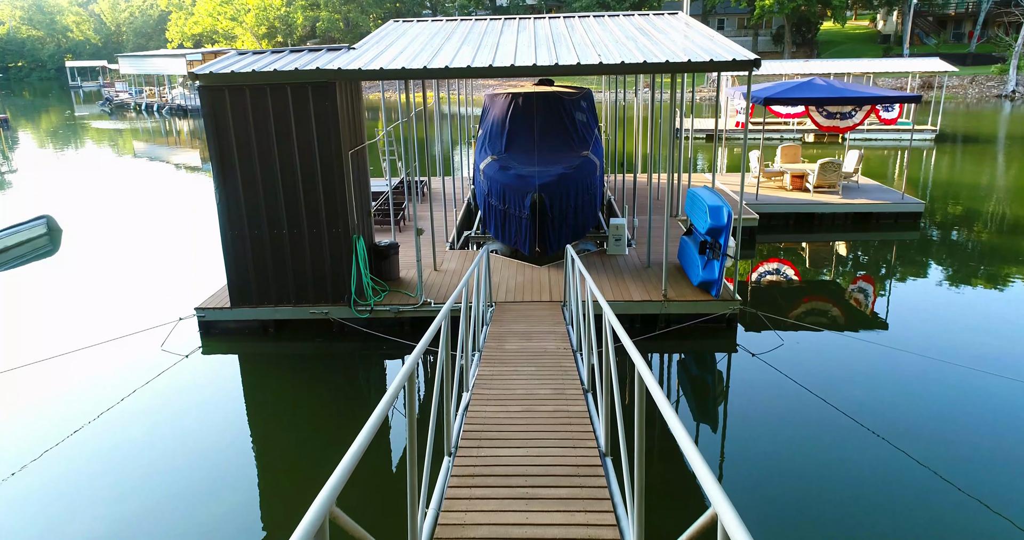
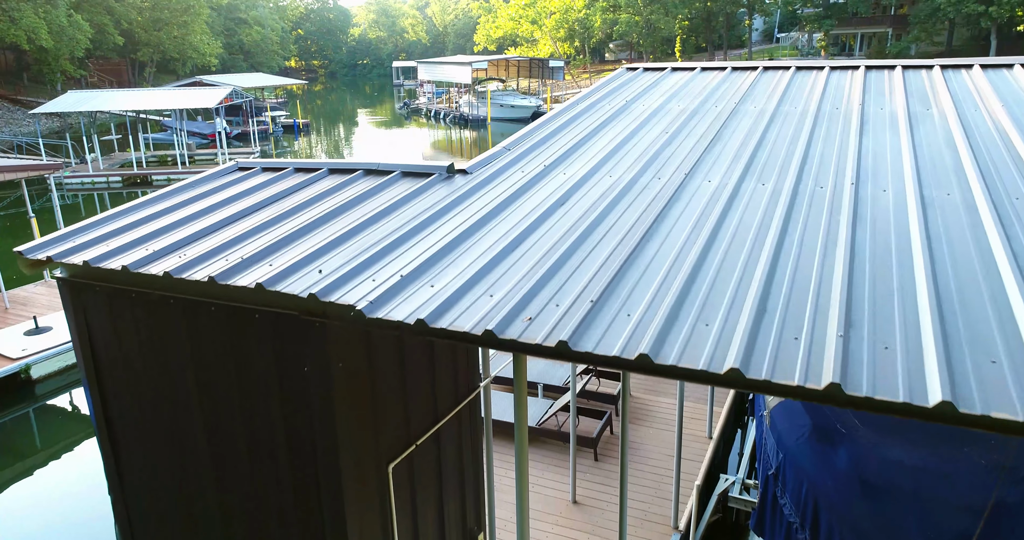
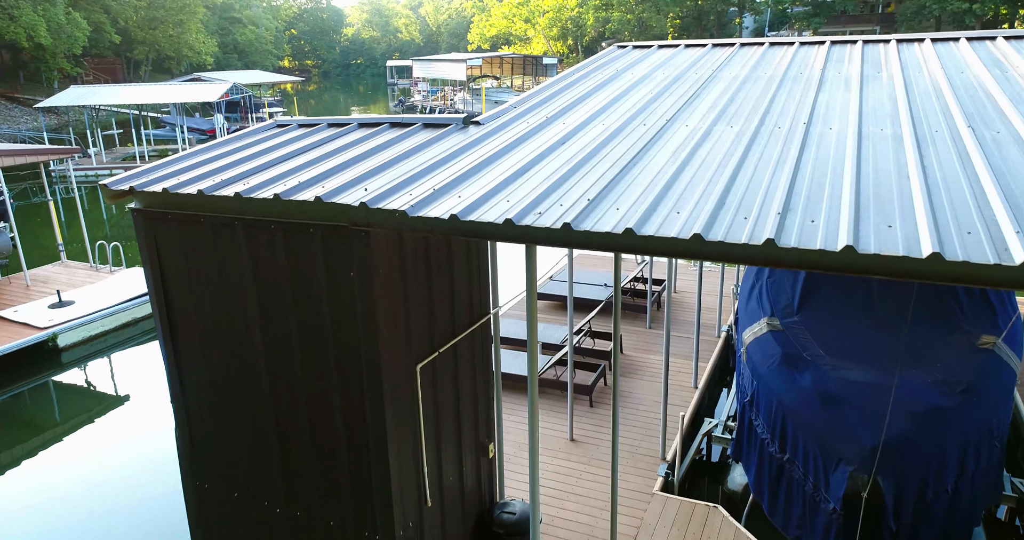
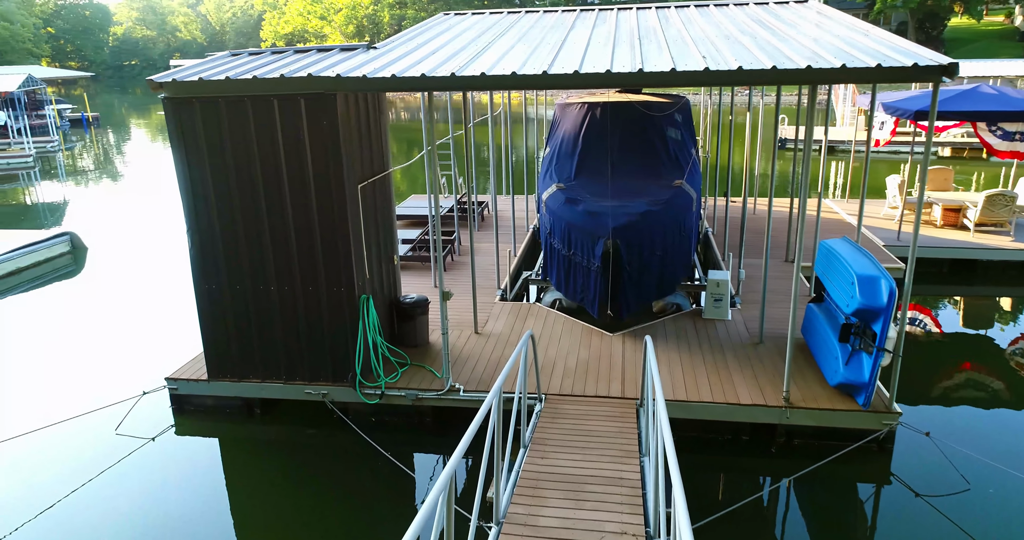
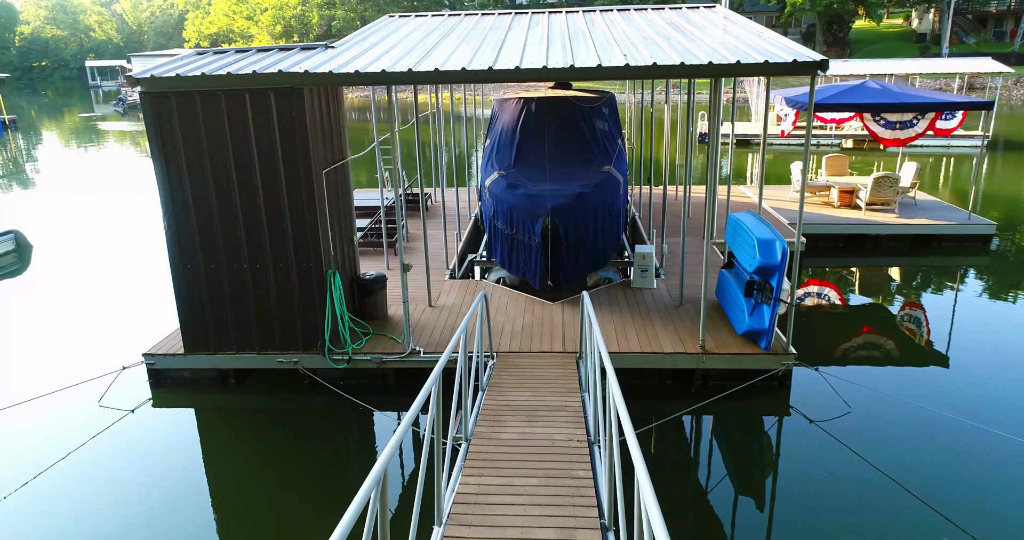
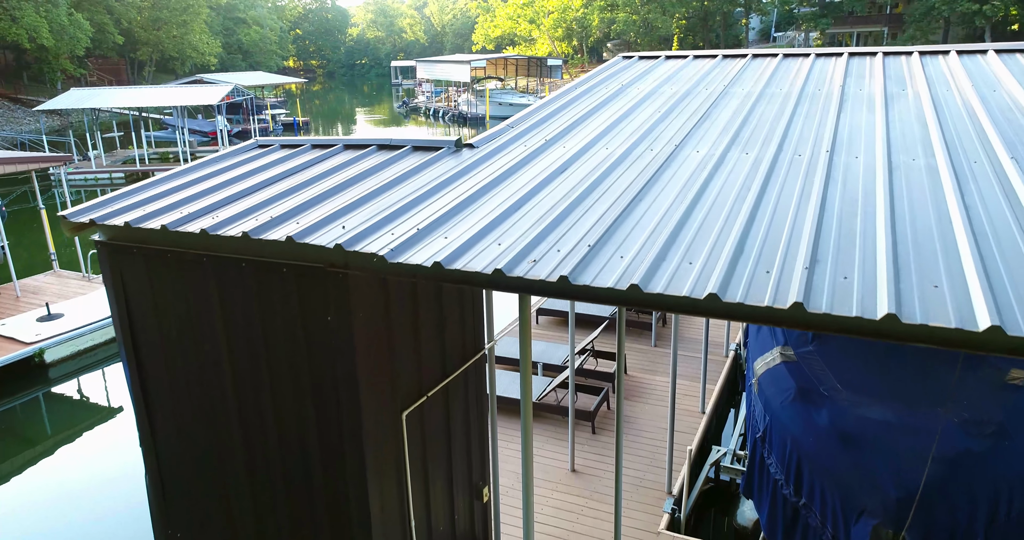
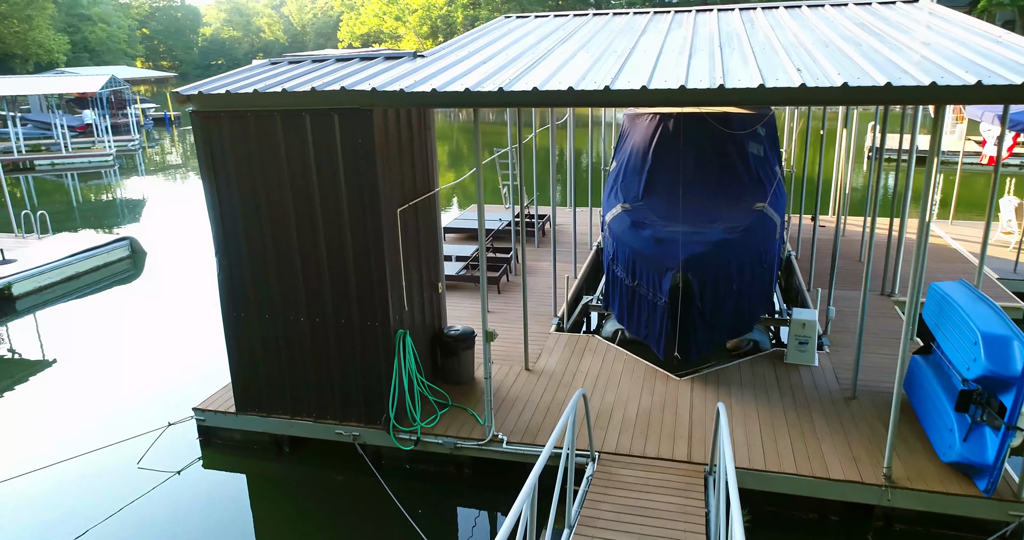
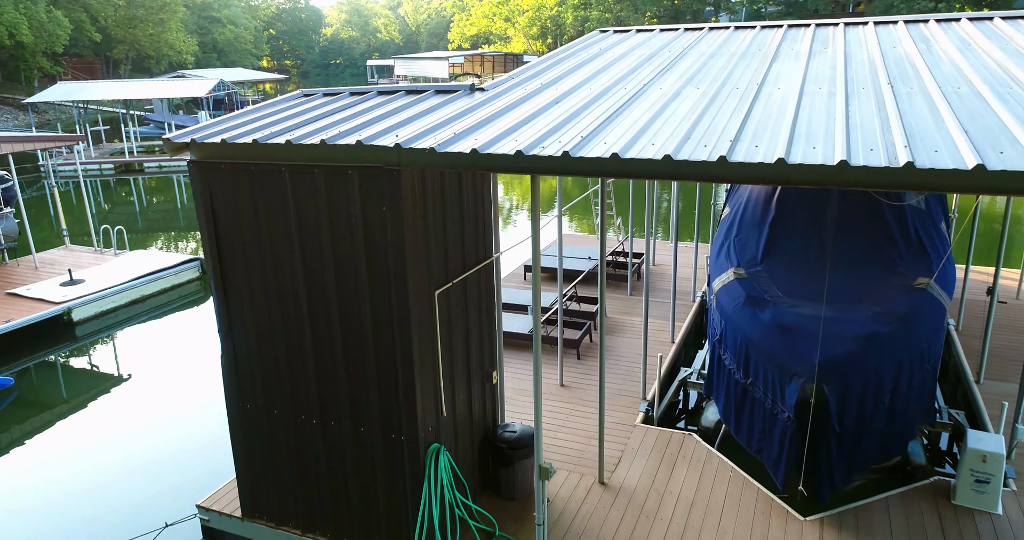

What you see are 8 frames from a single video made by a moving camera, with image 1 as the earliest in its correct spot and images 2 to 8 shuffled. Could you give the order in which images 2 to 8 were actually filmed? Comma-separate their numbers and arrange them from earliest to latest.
5, 4, 7, 8, 3, 6, 2
